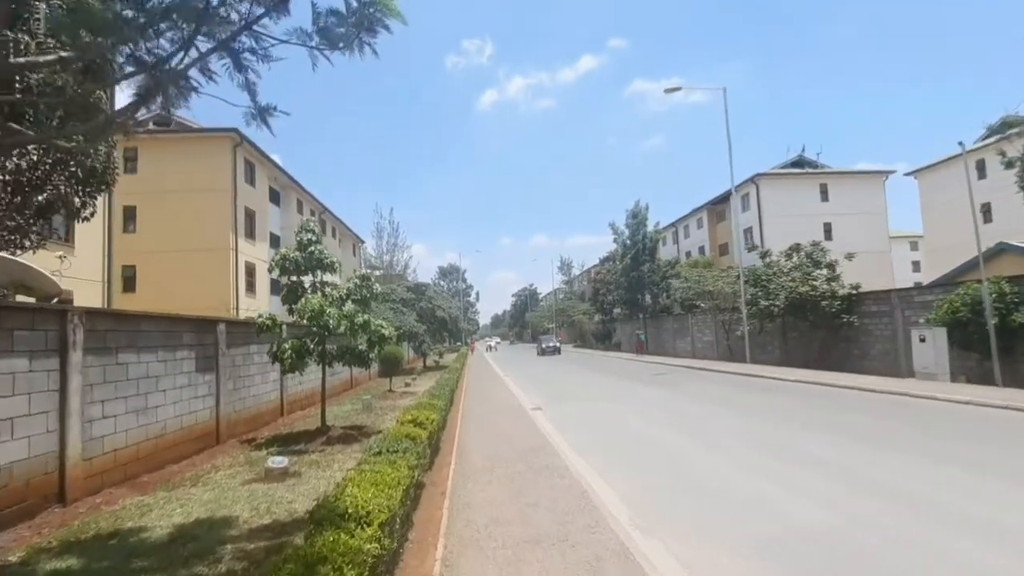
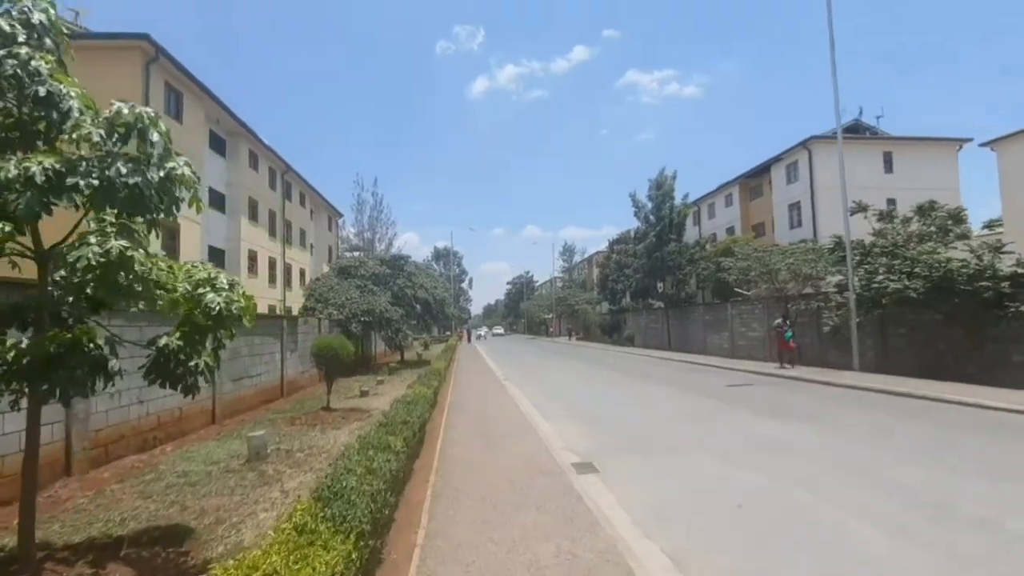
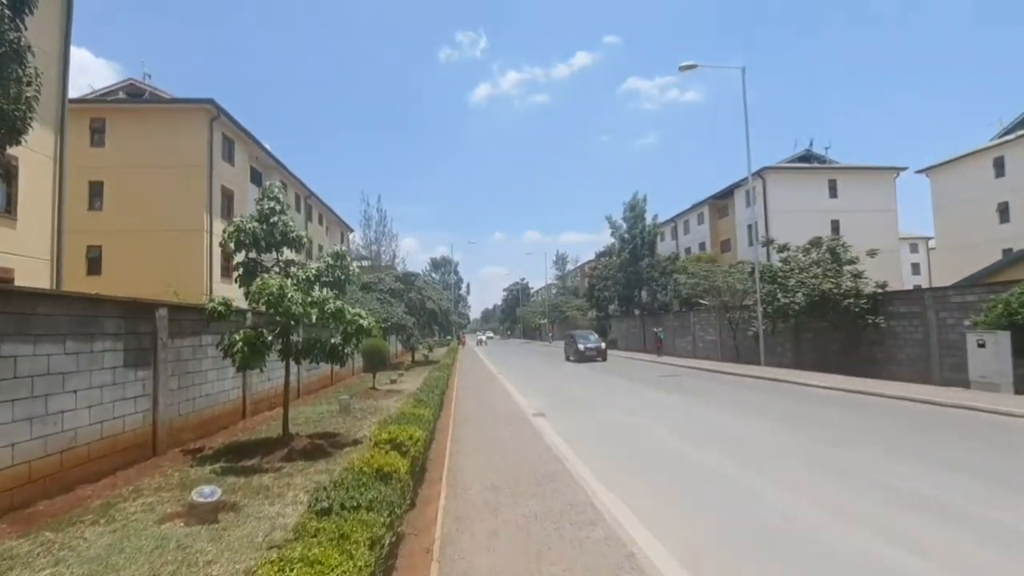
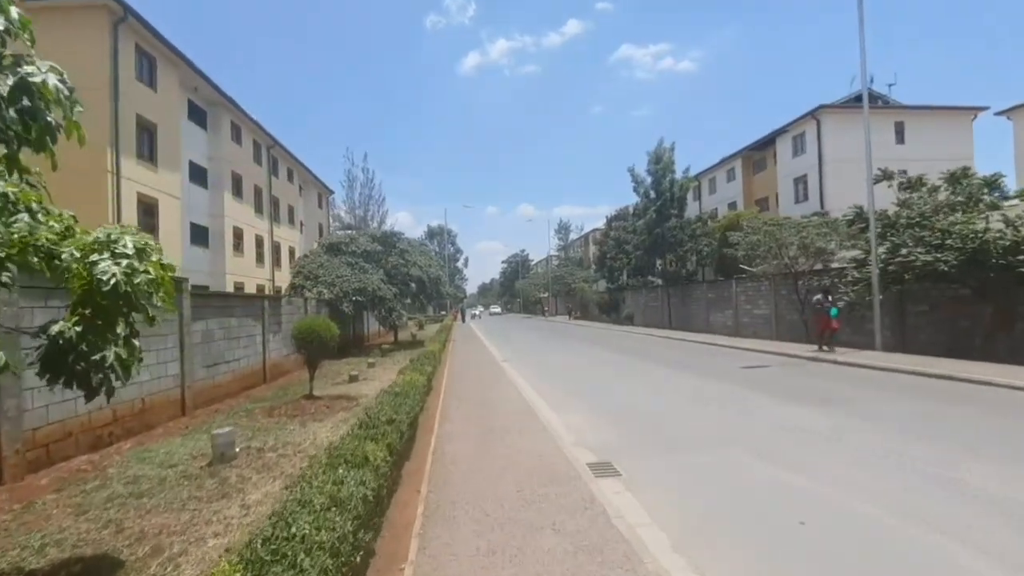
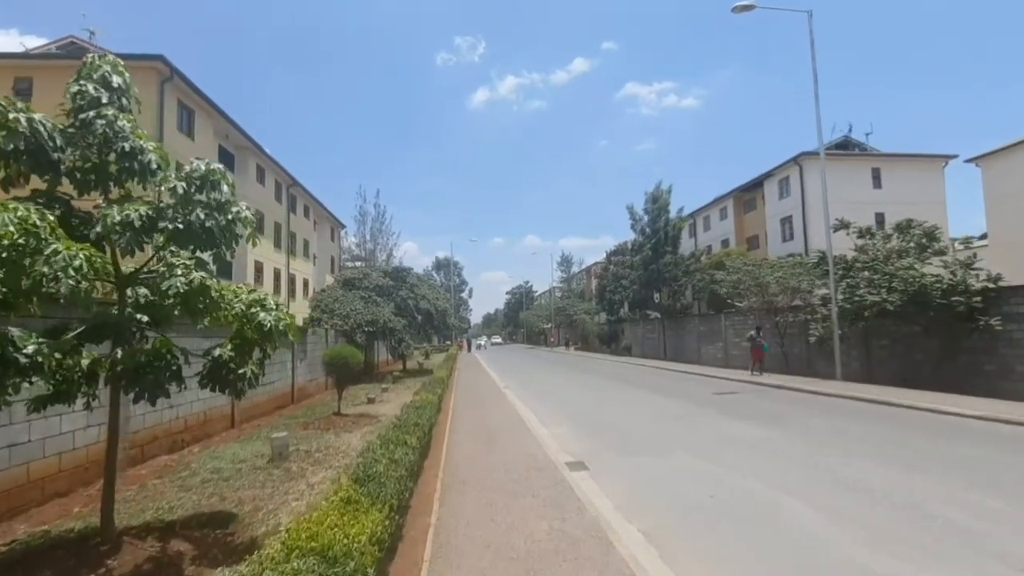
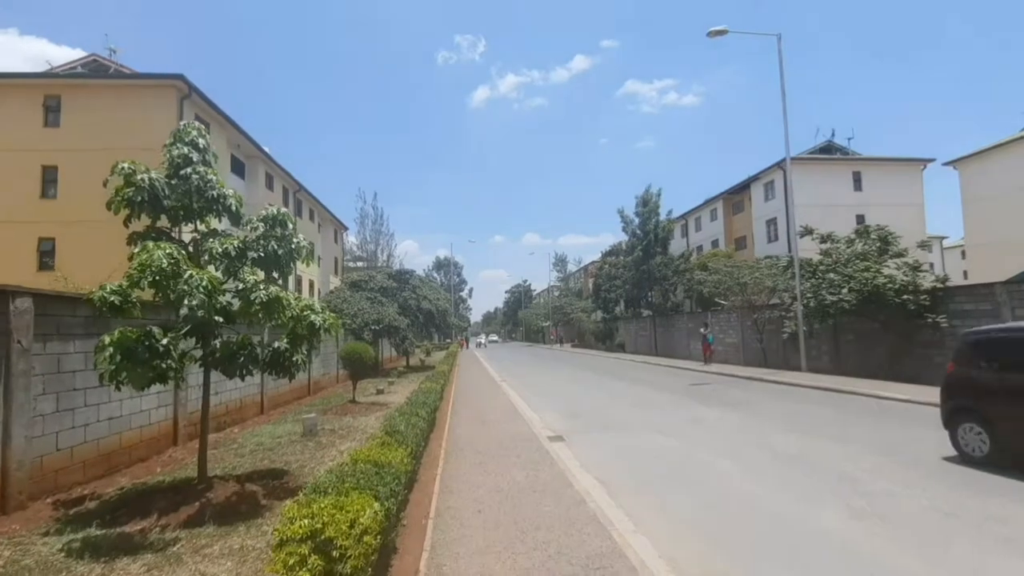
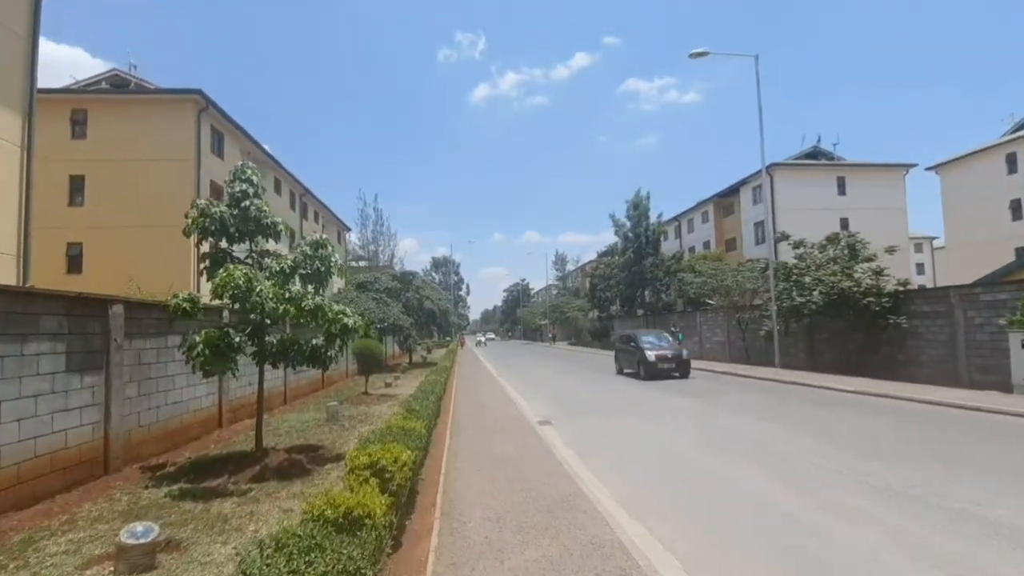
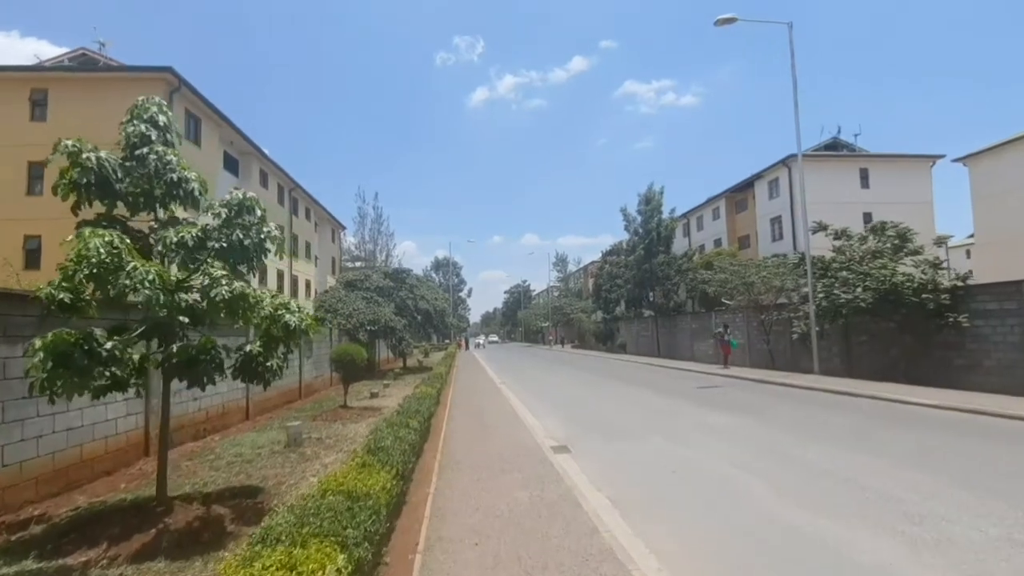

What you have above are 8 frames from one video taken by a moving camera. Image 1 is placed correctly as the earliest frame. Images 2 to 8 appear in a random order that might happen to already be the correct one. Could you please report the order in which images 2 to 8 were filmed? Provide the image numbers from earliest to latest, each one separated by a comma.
3, 7, 6, 8, 5, 2, 4
